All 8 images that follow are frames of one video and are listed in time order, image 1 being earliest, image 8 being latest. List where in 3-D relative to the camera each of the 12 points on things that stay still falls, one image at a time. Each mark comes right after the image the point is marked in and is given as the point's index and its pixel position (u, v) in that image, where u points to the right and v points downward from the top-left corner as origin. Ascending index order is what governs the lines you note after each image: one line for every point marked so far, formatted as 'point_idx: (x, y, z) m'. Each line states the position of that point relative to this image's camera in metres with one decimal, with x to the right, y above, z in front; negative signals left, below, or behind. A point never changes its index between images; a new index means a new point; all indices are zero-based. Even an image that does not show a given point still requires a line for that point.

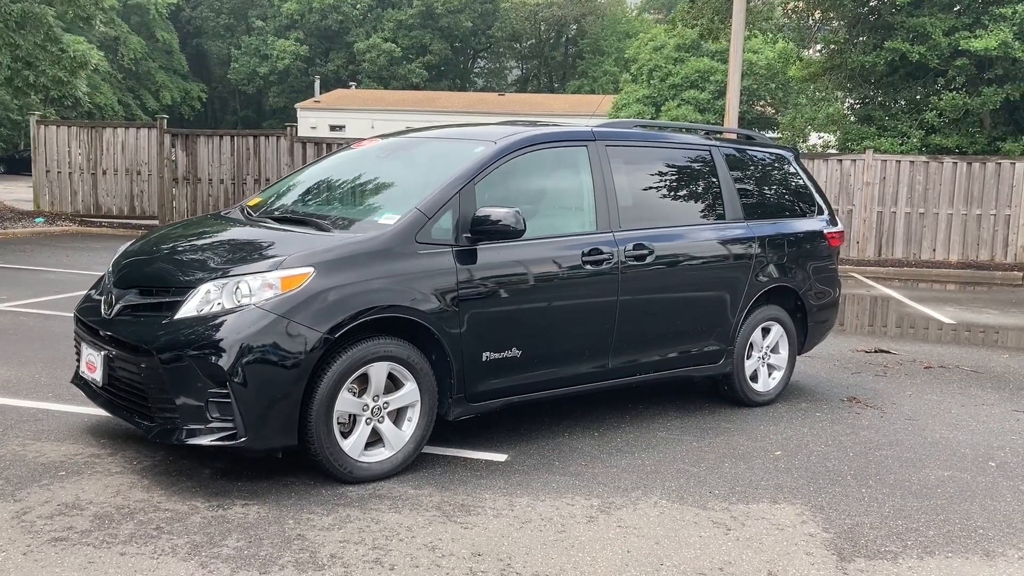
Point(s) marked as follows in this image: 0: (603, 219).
0: (+0.5, +0.4, +5.2) m
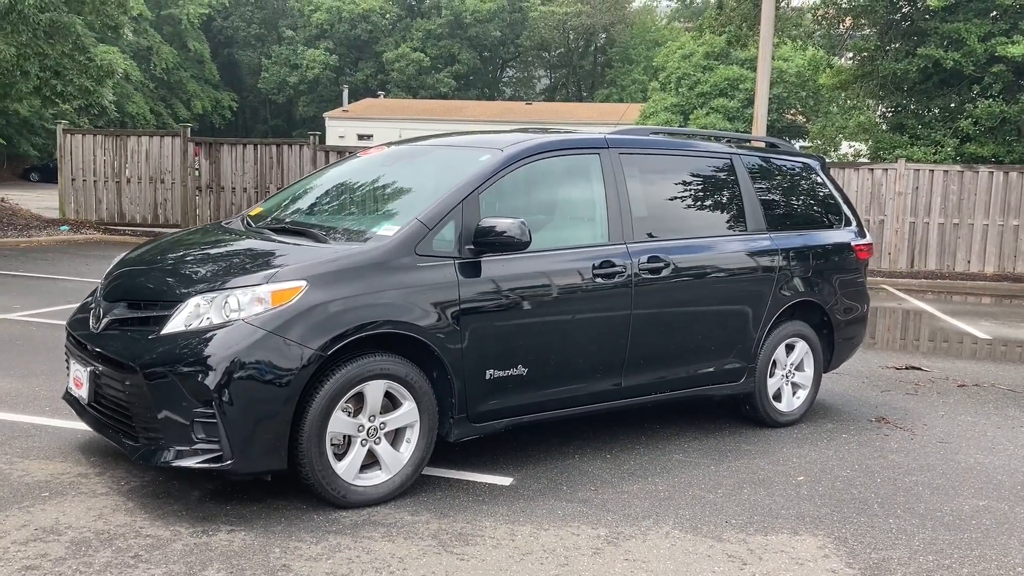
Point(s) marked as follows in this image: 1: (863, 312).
0: (+0.6, +0.3, +5.0) m
1: (+2.4, -0.2, +6.3) m
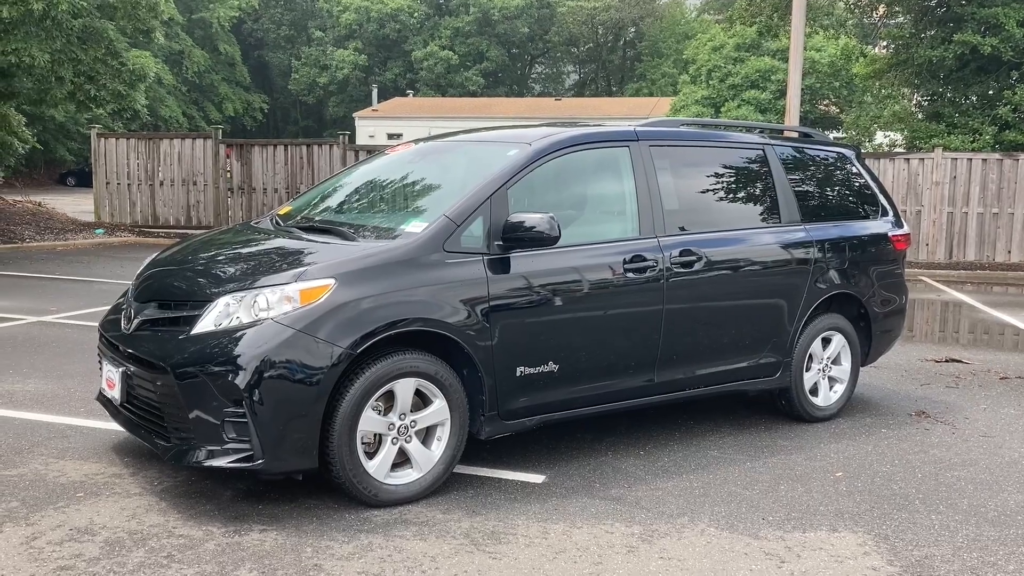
0: (+0.7, +0.3, +4.9) m
1: (+2.6, -0.1, +6.2) m
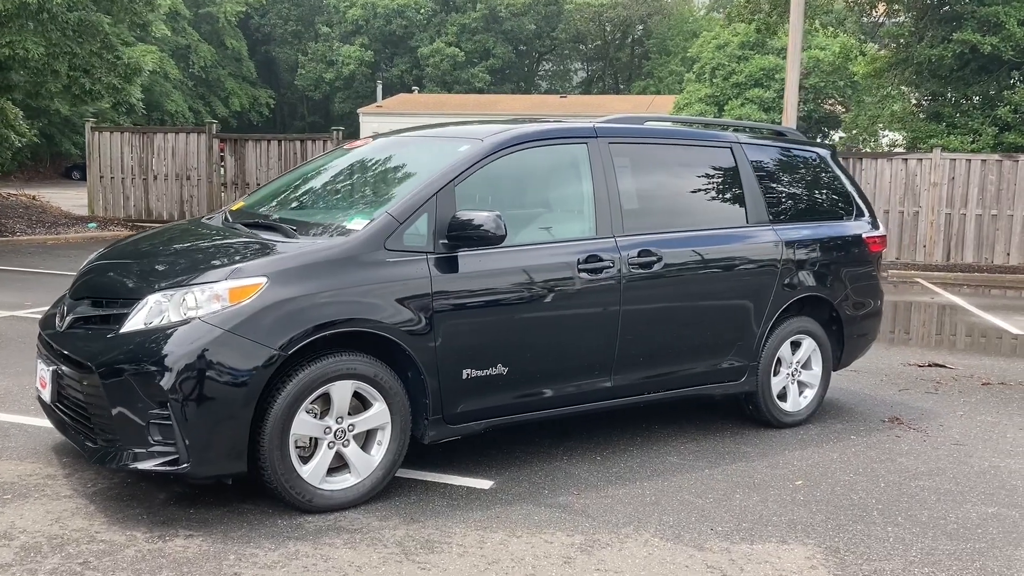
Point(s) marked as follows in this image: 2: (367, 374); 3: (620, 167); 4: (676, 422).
0: (+0.5, +0.3, +4.8) m
1: (+2.3, -0.1, +6.1) m
2: (-0.6, -0.4, +3.9) m
3: (+0.6, +0.7, +5.0) m
4: (+1.0, -0.8, +5.5) m
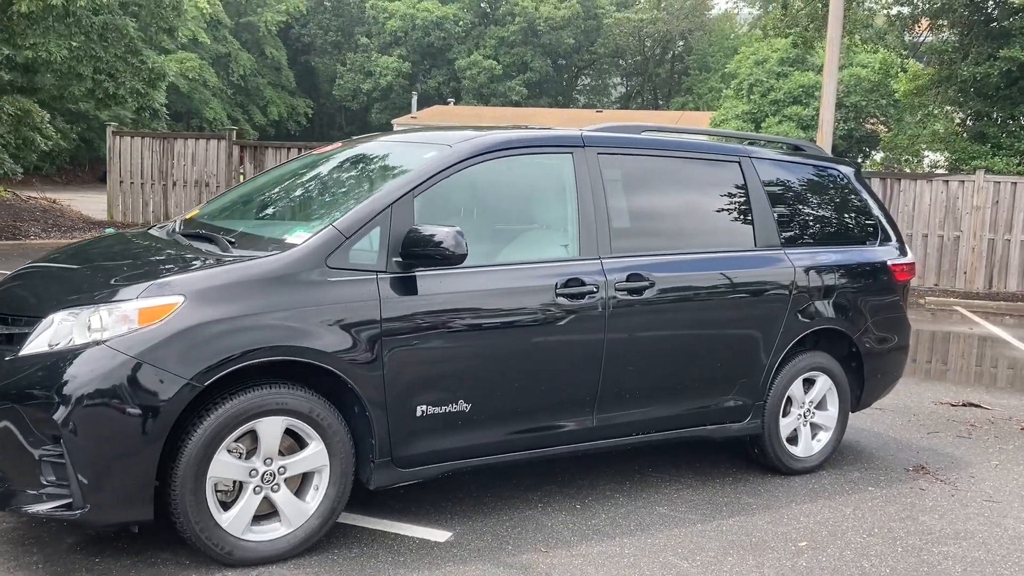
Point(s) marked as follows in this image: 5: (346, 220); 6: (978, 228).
0: (+0.4, +0.2, +4.3) m
1: (+2.3, -0.3, +5.5) m
2: (-0.8, -0.4, +3.5) m
3: (+0.5, +0.5, +4.4) m
4: (+0.8, -0.9, +5.0) m
5: (-0.6, +0.3, +3.7) m
6: (+6.6, +0.8, +13.4) m
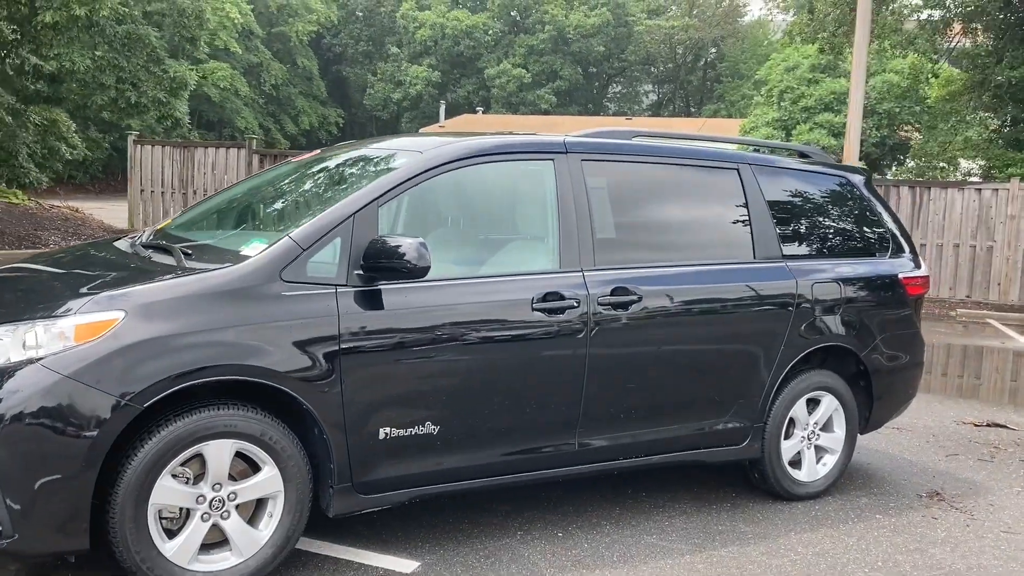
0: (+0.3, +0.1, +4.0) m
1: (+2.2, -0.4, +5.2) m
2: (-0.9, -0.5, +3.3) m
3: (+0.4, +0.5, +4.2) m
4: (+0.8, -1.0, +4.7) m
5: (-0.8, +0.2, +3.5) m
6: (+6.9, +0.7, +13.0) m
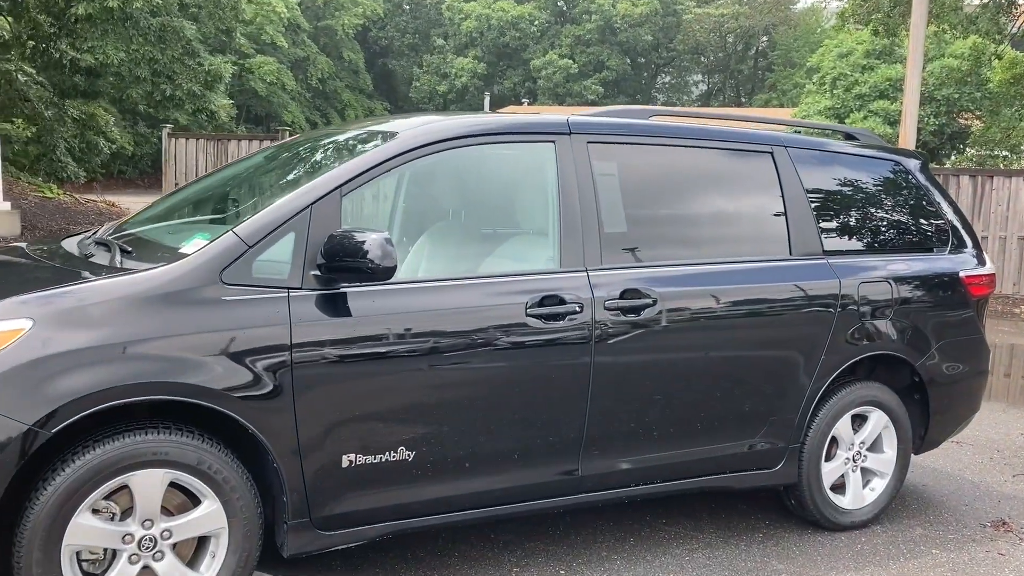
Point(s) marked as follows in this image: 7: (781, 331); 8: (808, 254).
0: (+0.2, +0.1, +3.5) m
1: (+2.2, -0.4, +4.5) m
2: (-1.0, -0.5, +2.8) m
3: (+0.4, +0.5, +3.7) m
4: (+0.8, -1.0, +4.2) m
5: (-0.8, +0.2, +3.0) m
6: (+7.3, +0.7, +12.1) m
7: (+1.1, -0.2, +3.9) m
8: (+1.3, +0.1, +4.1) m
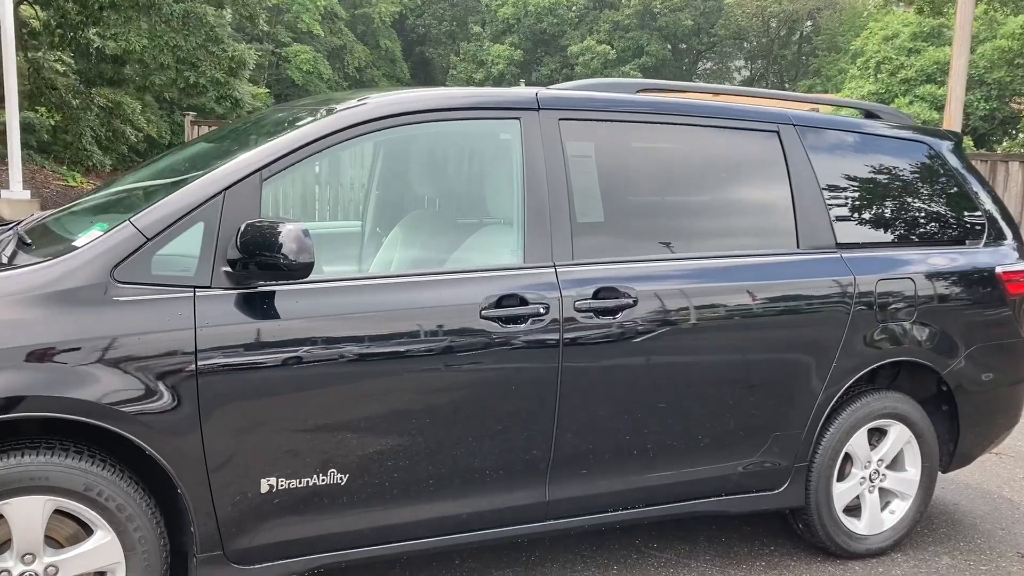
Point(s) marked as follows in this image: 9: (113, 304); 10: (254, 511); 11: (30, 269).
0: (+0.1, +0.1, +3.1) m
1: (+2.1, -0.4, +4.0) m
2: (-1.1, -0.5, +2.4) m
3: (+0.2, +0.5, +3.2) m
4: (+0.7, -1.0, +3.7) m
5: (-1.0, +0.2, +2.6) m
6: (+7.5, +0.8, +11.3) m
7: (+1.0, -0.2, +3.4) m
8: (+1.2, +0.2, +3.6) m
9: (-1.0, 0.0, +2.5) m
10: (-0.7, -0.6, +2.7) m
11: (-1.3, +0.1, +2.5) m
